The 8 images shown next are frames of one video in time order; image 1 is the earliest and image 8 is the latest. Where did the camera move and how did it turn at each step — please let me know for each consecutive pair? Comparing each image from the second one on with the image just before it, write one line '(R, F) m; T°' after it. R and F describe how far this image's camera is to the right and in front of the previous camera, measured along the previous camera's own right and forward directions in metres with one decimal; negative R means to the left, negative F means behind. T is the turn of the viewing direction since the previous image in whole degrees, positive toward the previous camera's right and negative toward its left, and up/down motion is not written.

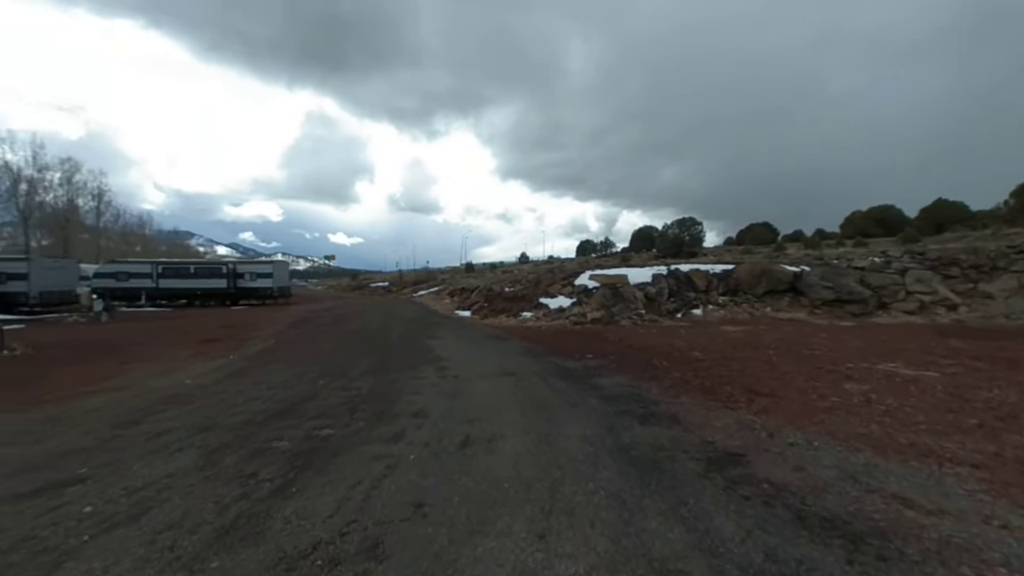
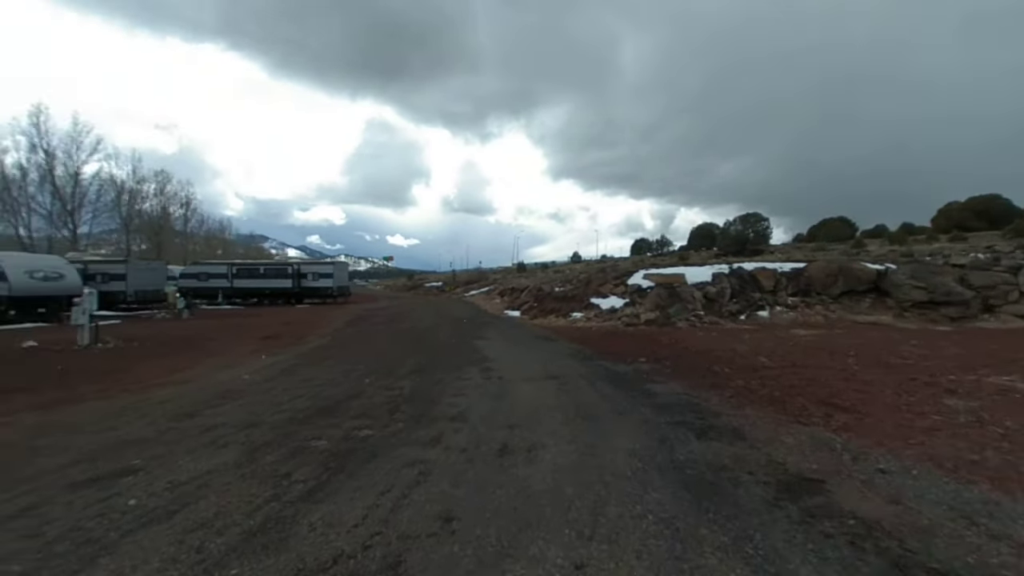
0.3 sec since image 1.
(+0.1, +0.4) m; -7°
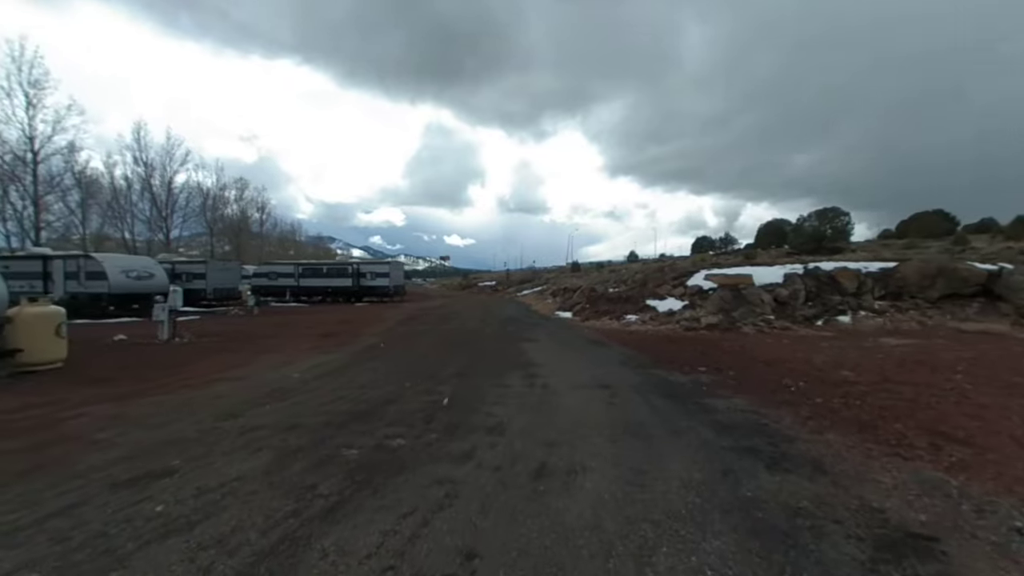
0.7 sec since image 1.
(+0.2, +0.5) m; -7°
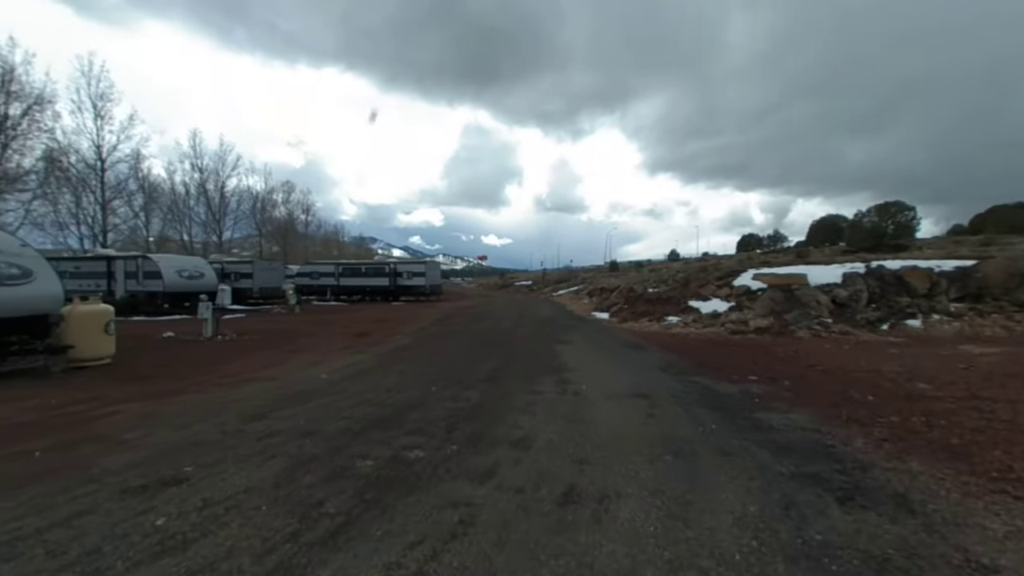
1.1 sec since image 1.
(+0.1, +0.5) m; -5°
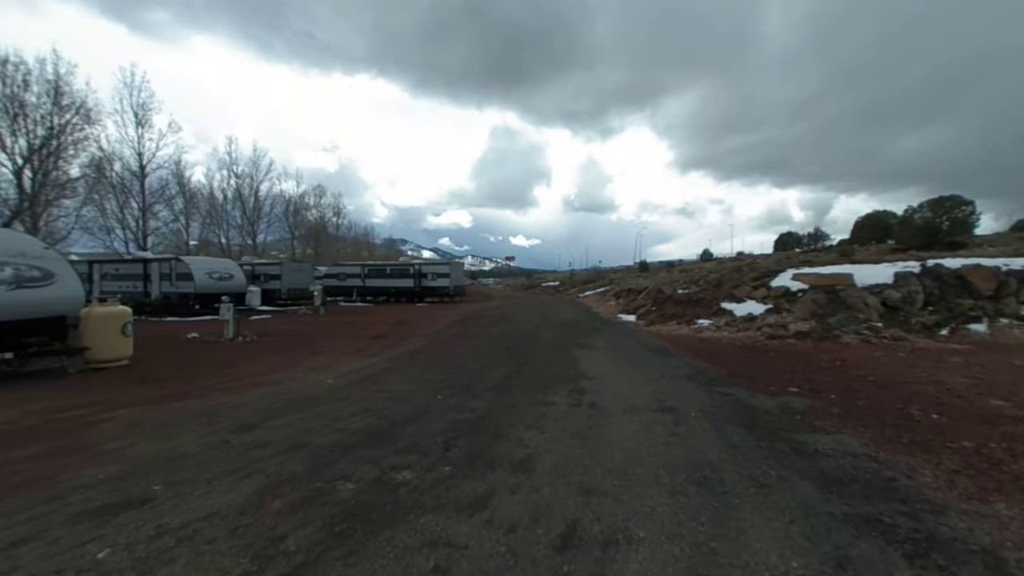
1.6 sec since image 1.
(+0.3, +0.6) m; -4°
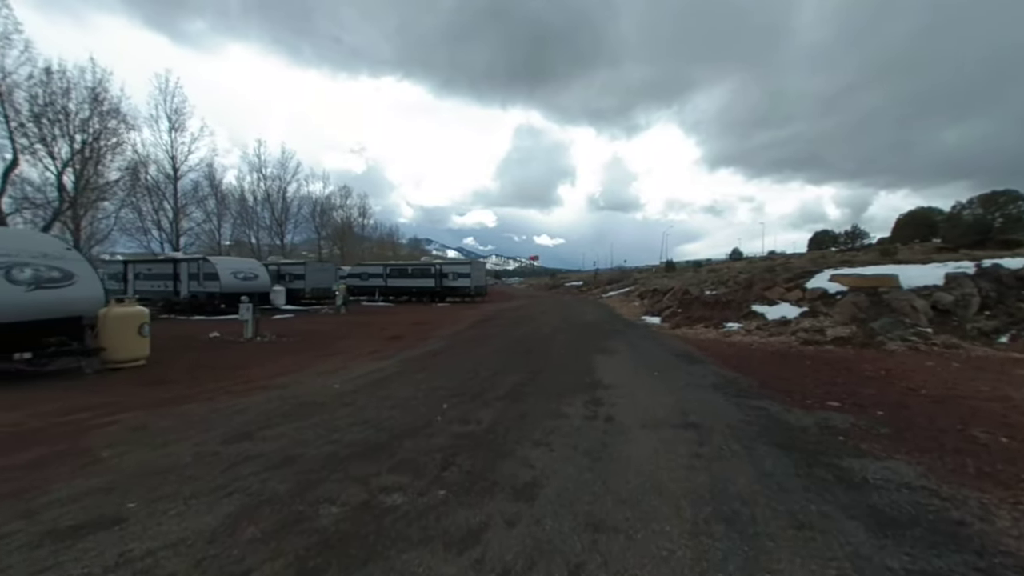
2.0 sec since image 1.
(+0.2, +0.5) m; -3°
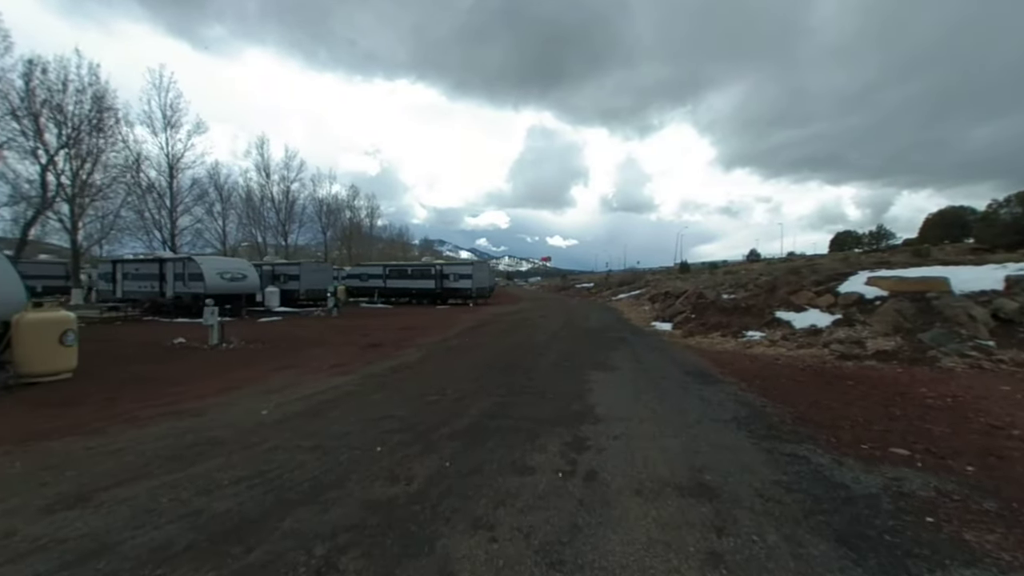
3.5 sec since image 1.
(+0.7, +1.8) m; -2°
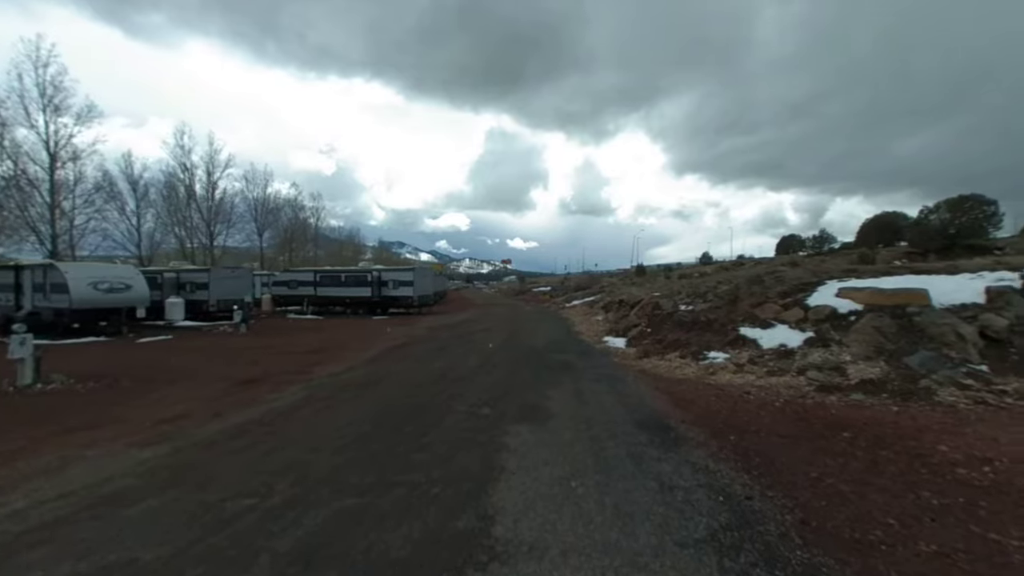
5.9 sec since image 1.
(+1.2, +2.7) m; +5°
